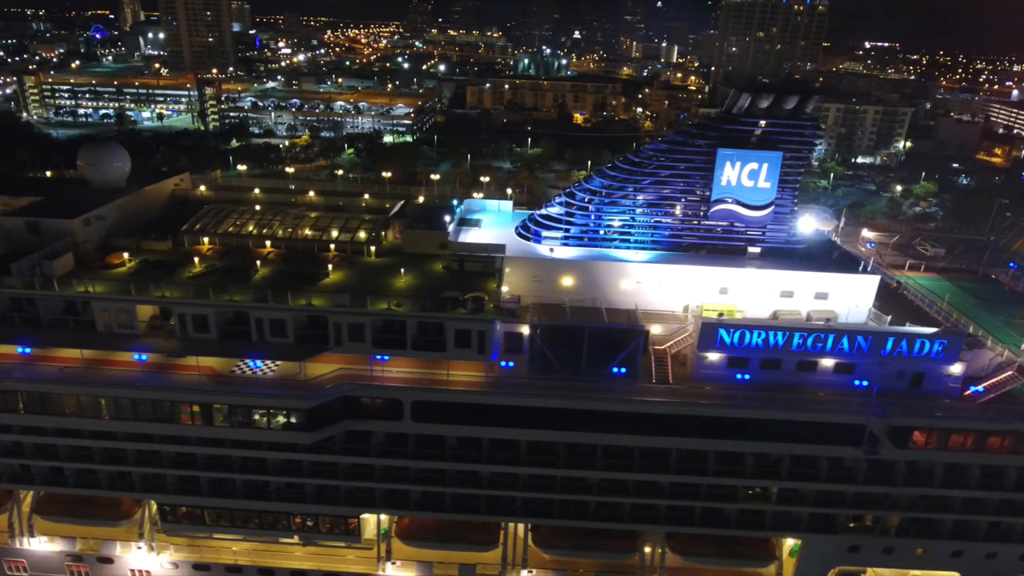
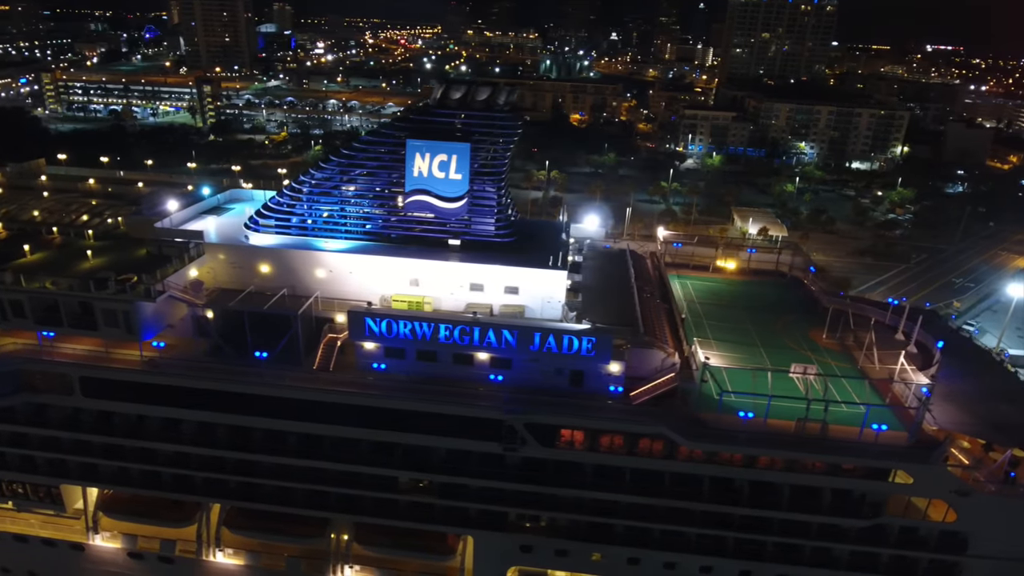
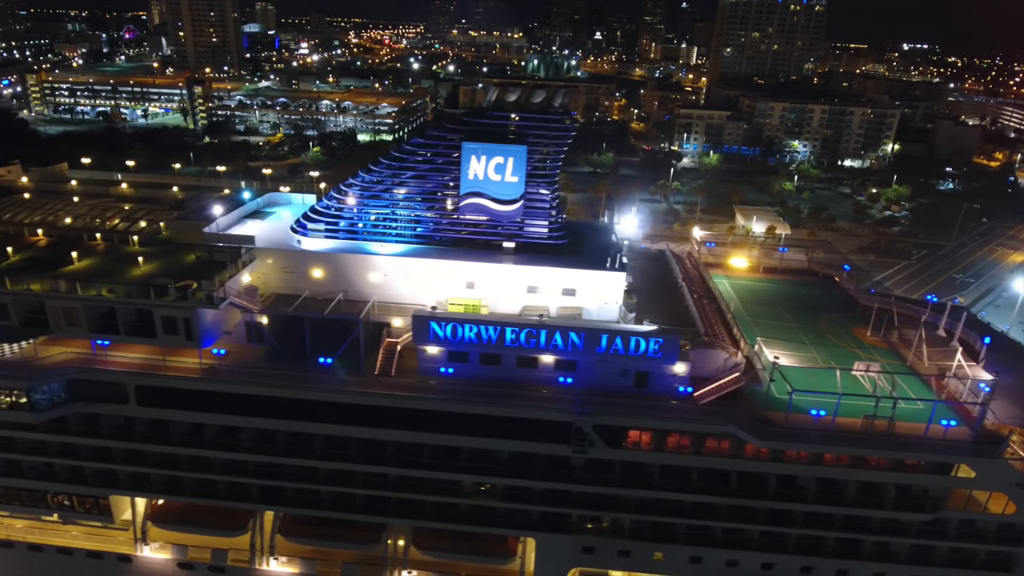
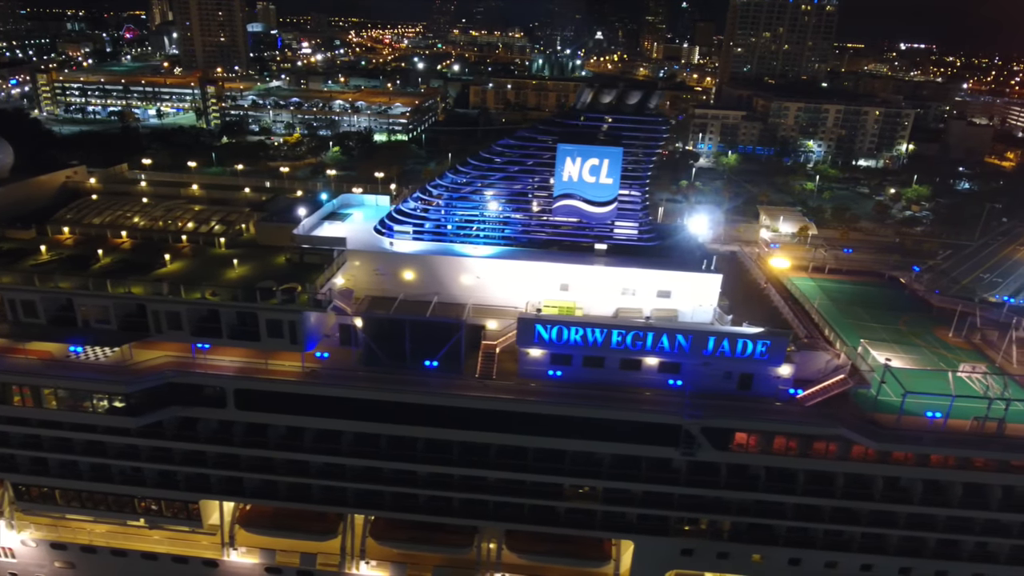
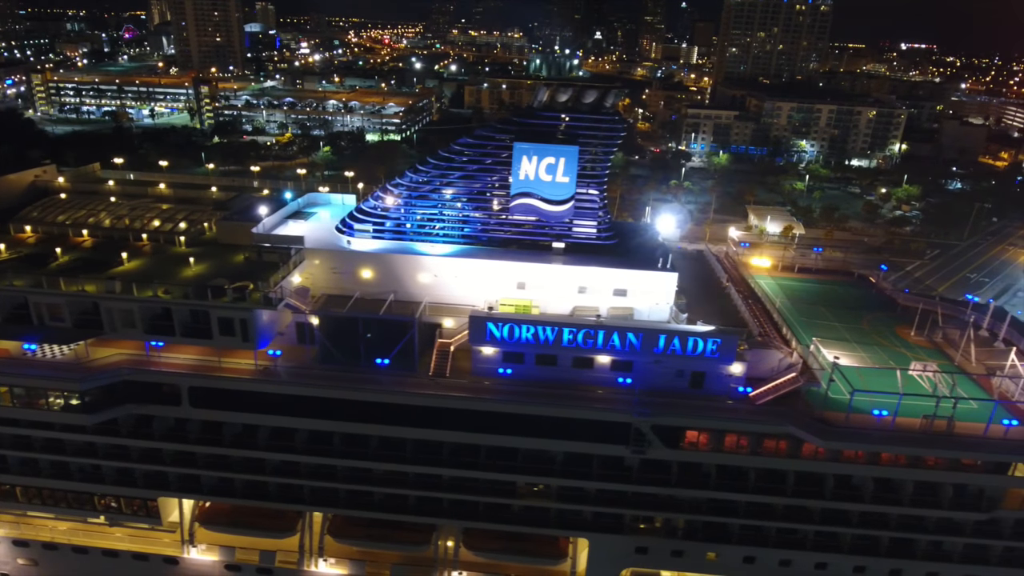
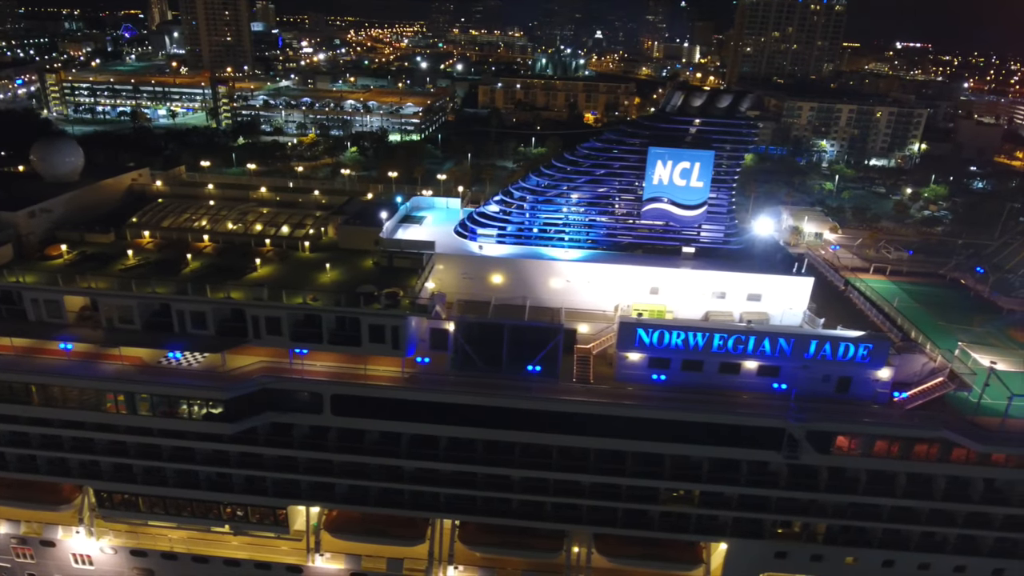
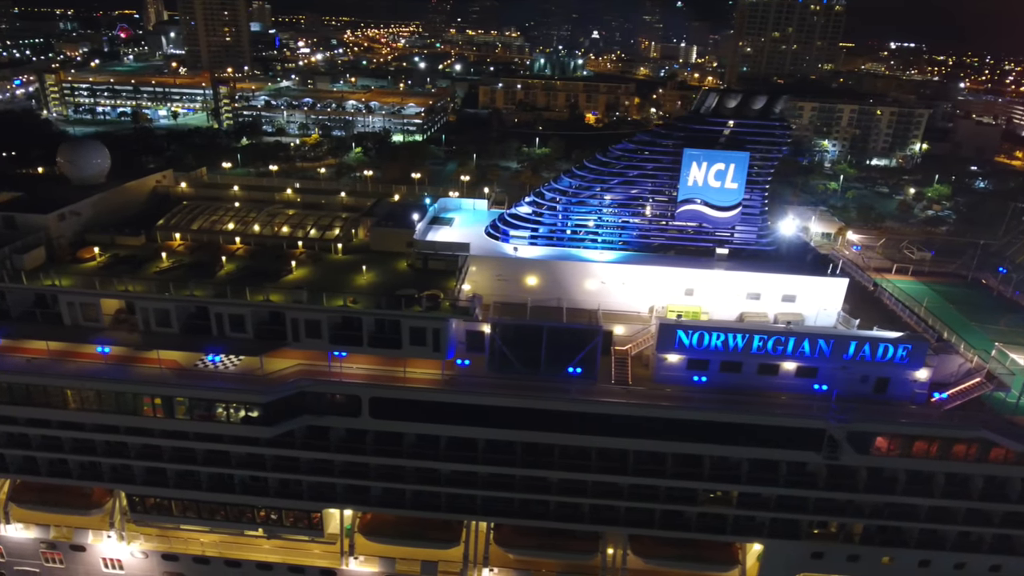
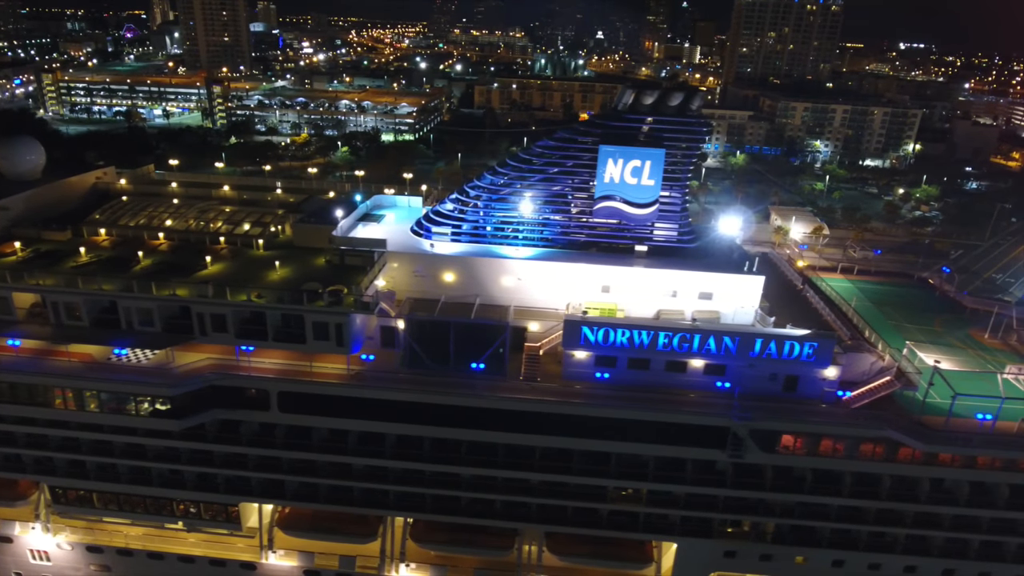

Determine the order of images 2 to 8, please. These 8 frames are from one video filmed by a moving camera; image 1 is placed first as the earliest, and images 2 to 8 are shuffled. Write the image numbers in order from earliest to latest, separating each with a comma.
7, 6, 8, 4, 5, 3, 2
